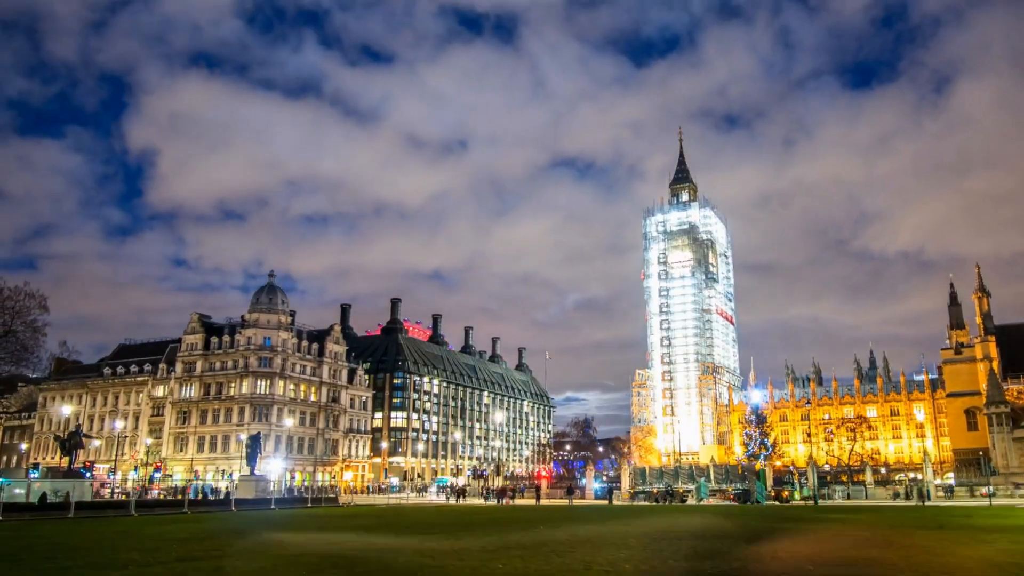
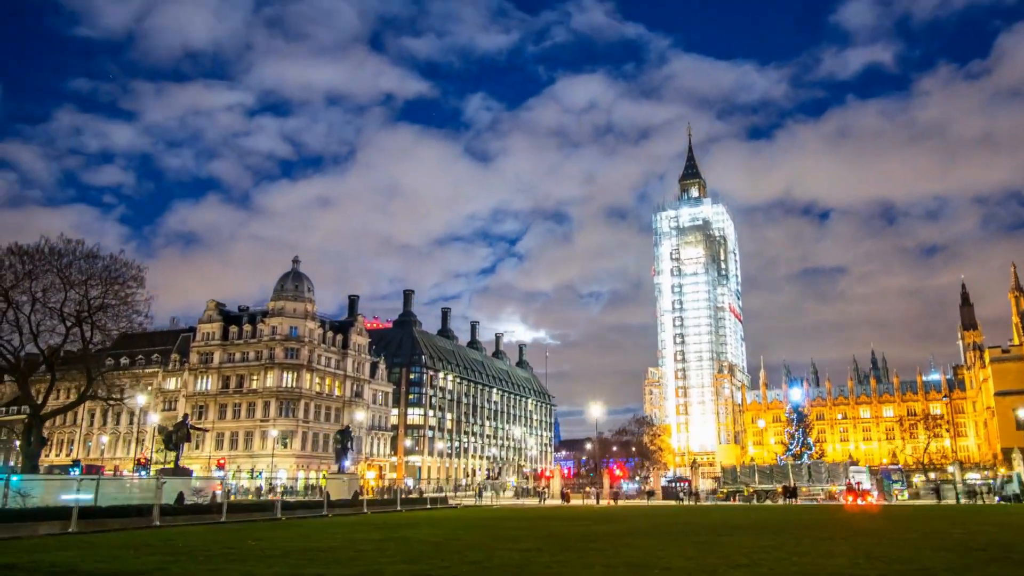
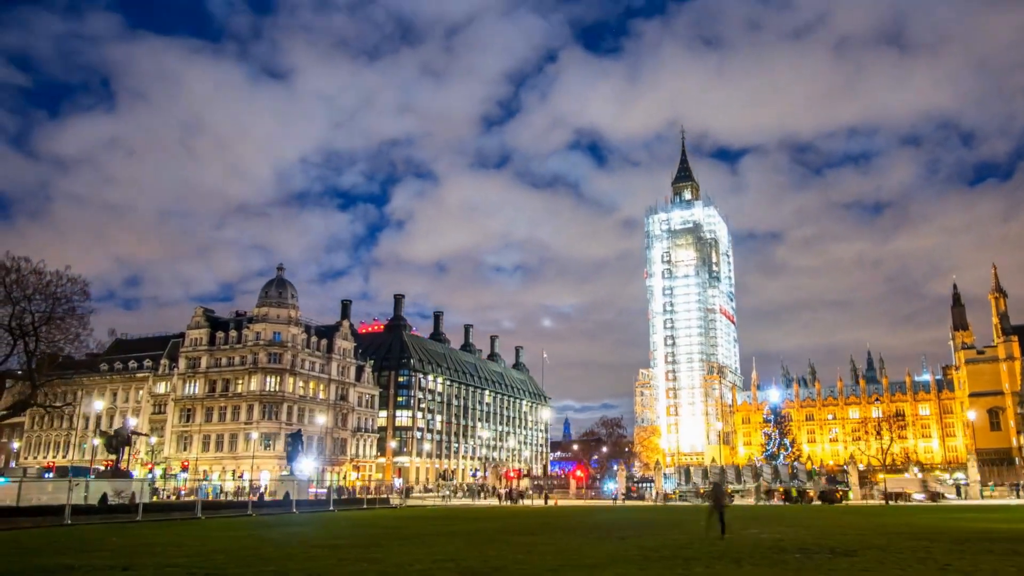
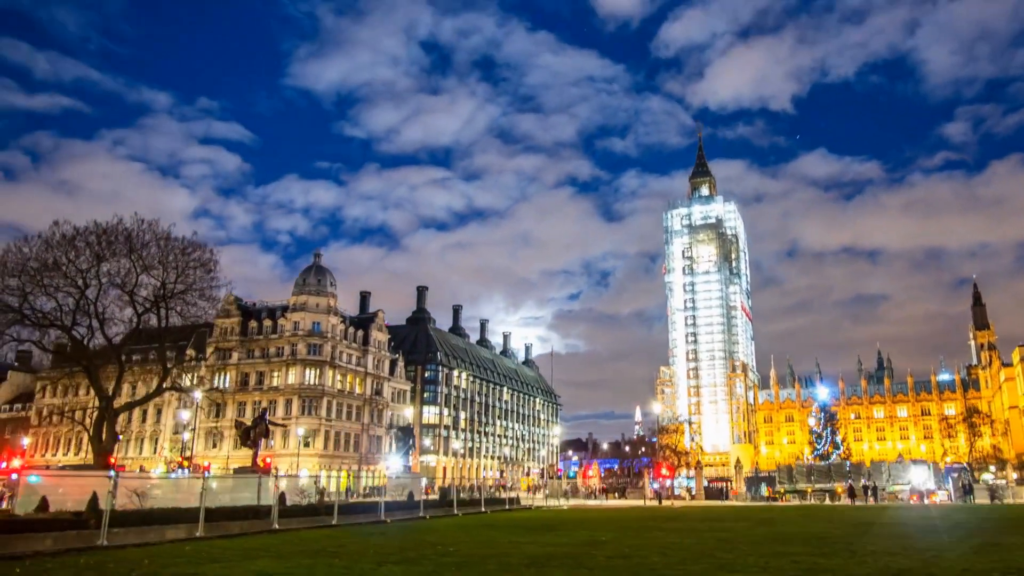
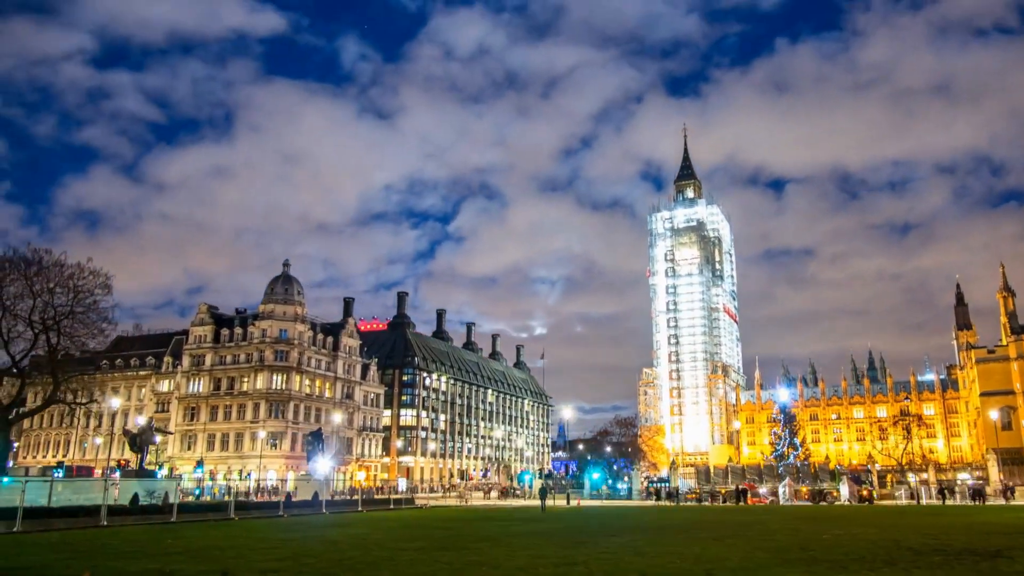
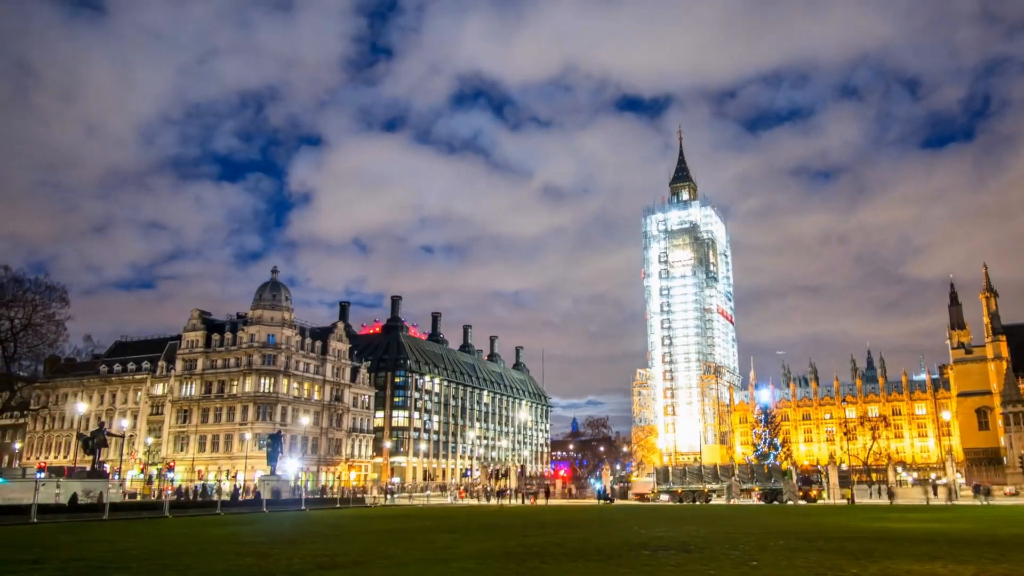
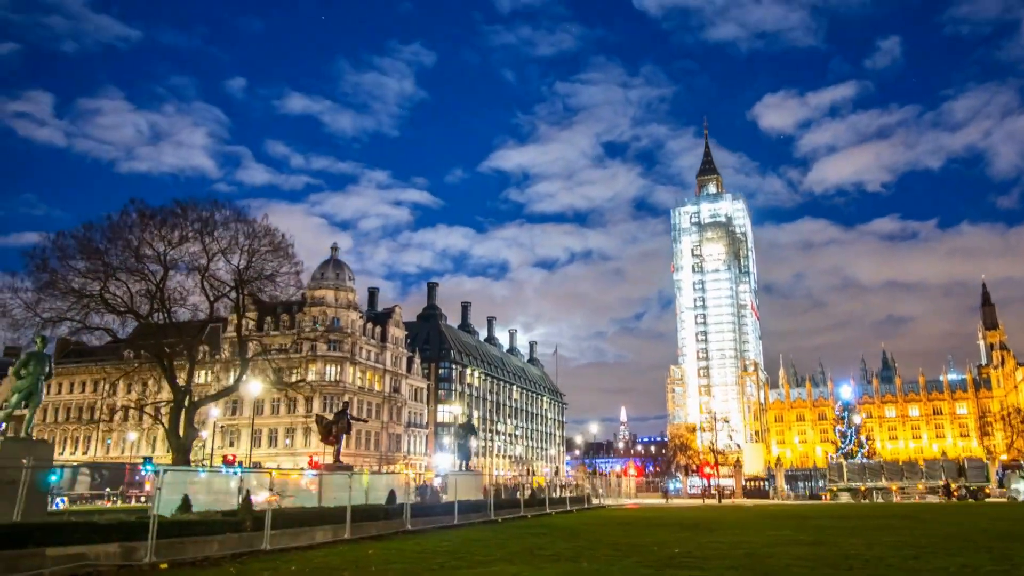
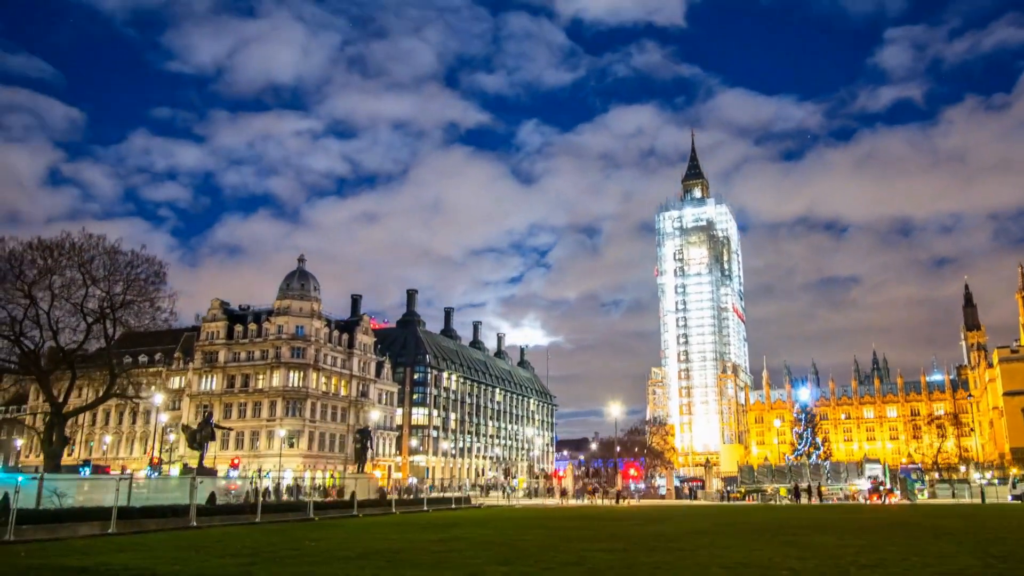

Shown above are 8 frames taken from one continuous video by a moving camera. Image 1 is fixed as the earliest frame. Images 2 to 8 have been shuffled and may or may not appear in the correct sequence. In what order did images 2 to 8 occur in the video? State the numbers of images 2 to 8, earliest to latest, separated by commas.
6, 3, 5, 2, 8, 4, 7
